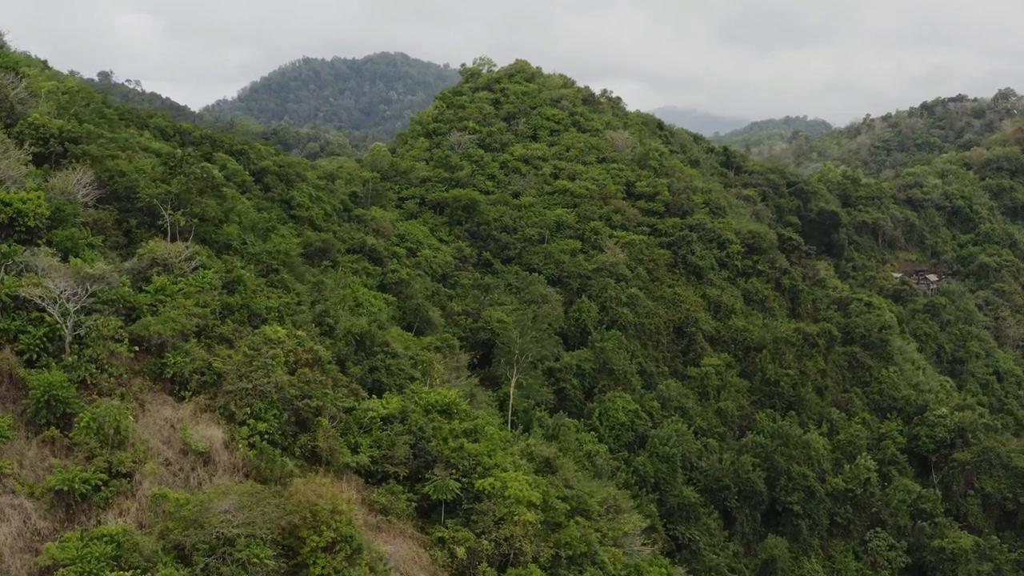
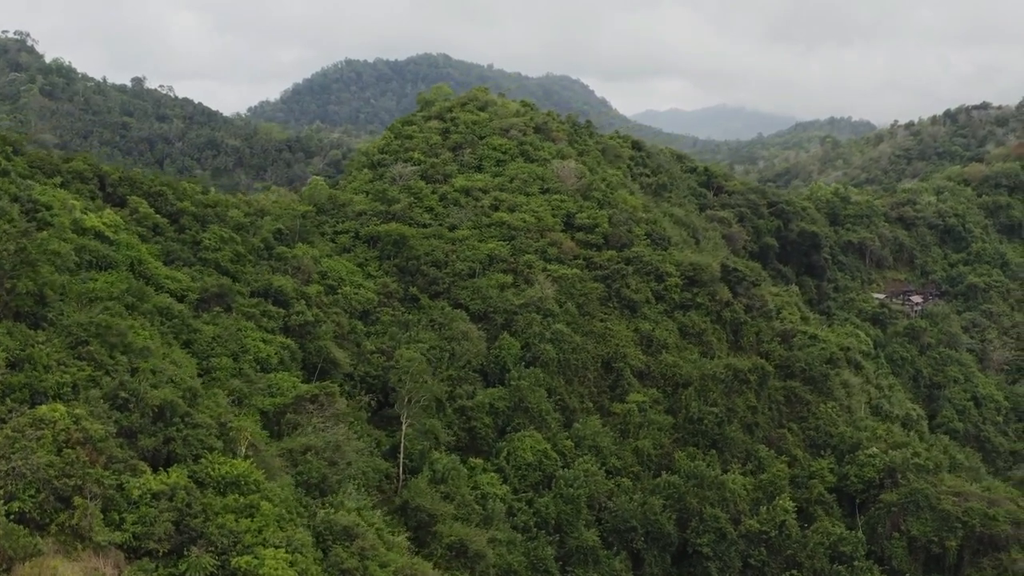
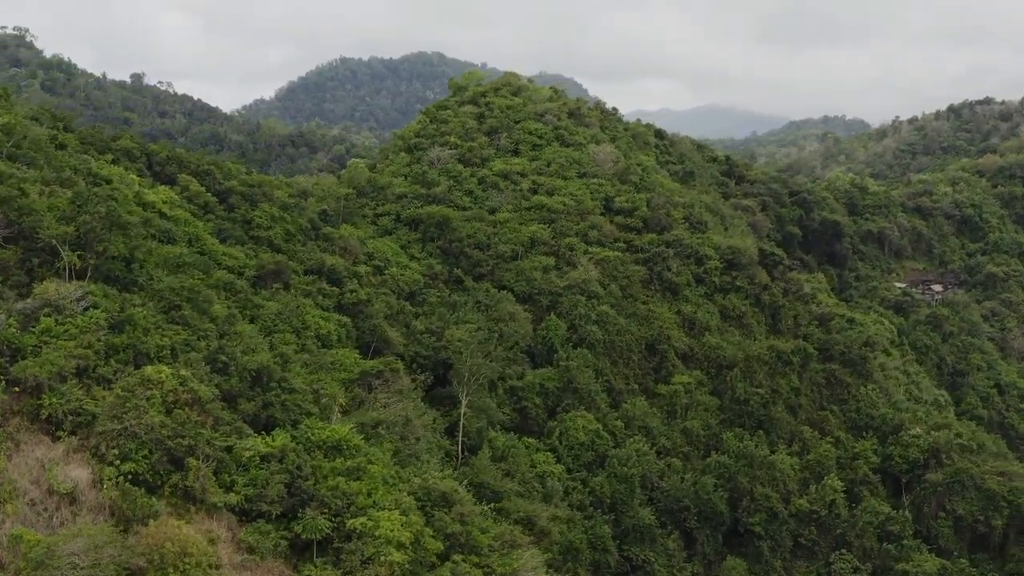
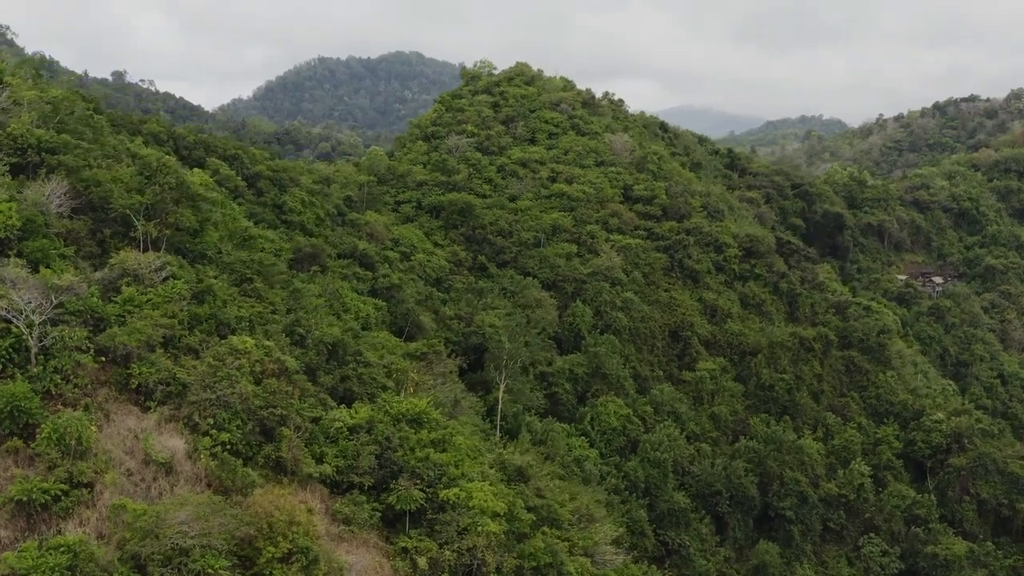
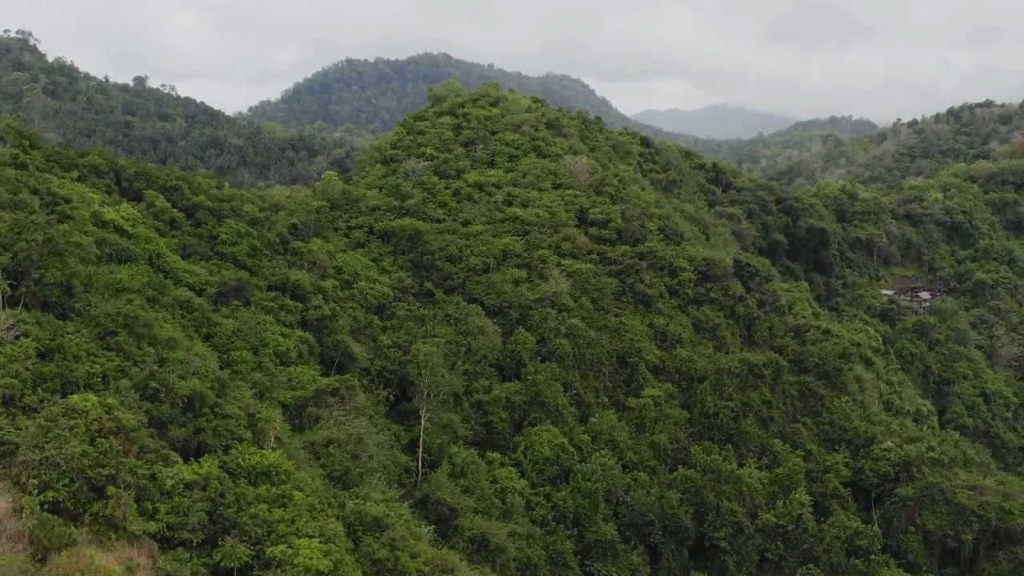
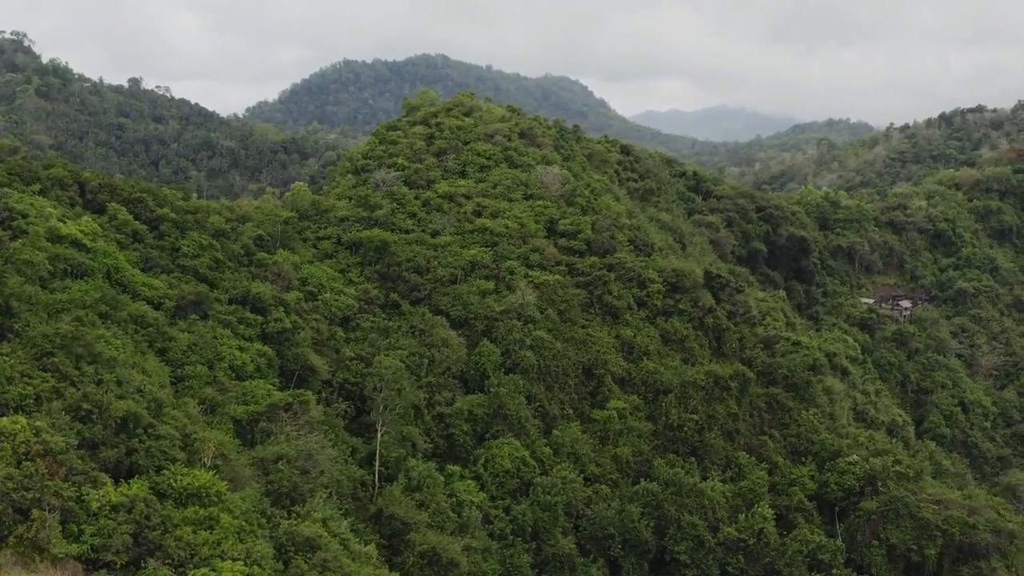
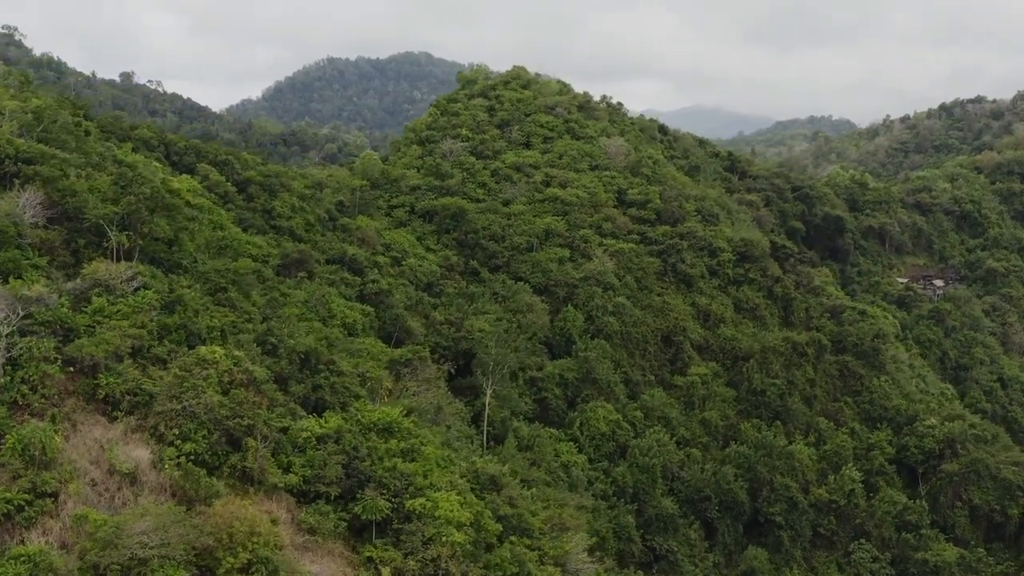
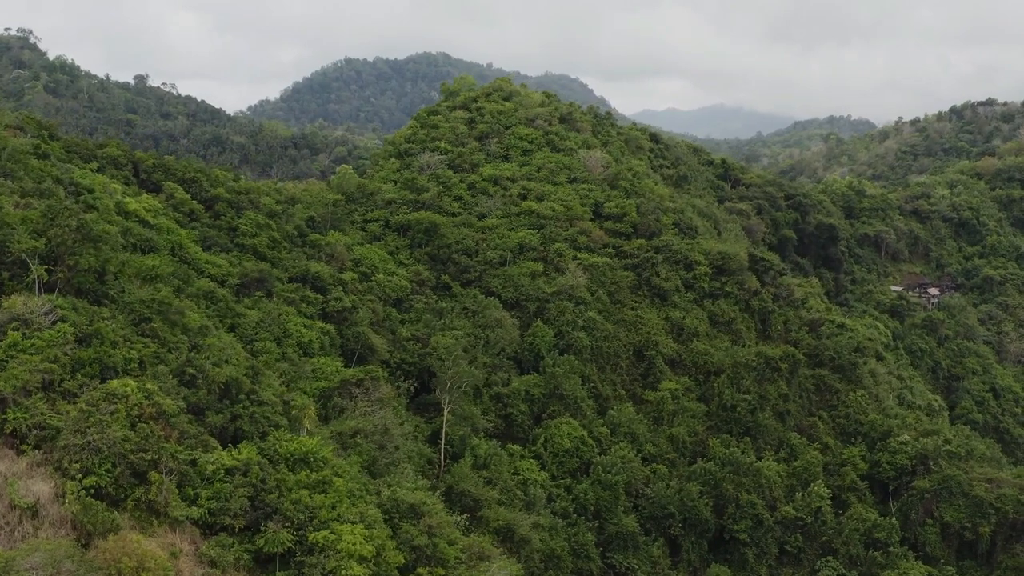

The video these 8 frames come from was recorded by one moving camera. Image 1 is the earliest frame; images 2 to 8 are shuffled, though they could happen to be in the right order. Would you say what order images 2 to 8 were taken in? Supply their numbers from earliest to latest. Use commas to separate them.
4, 7, 3, 8, 5, 2, 6
